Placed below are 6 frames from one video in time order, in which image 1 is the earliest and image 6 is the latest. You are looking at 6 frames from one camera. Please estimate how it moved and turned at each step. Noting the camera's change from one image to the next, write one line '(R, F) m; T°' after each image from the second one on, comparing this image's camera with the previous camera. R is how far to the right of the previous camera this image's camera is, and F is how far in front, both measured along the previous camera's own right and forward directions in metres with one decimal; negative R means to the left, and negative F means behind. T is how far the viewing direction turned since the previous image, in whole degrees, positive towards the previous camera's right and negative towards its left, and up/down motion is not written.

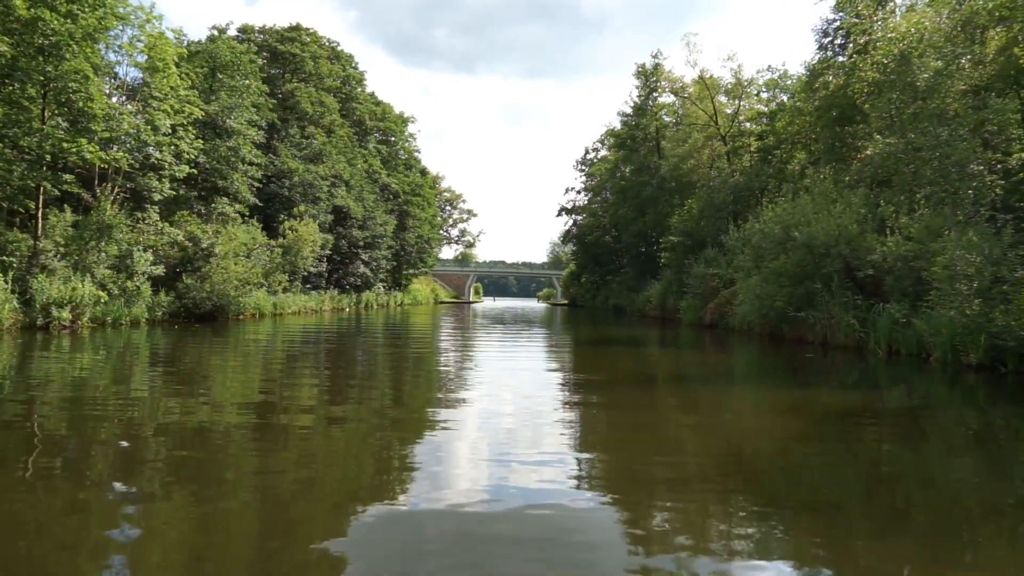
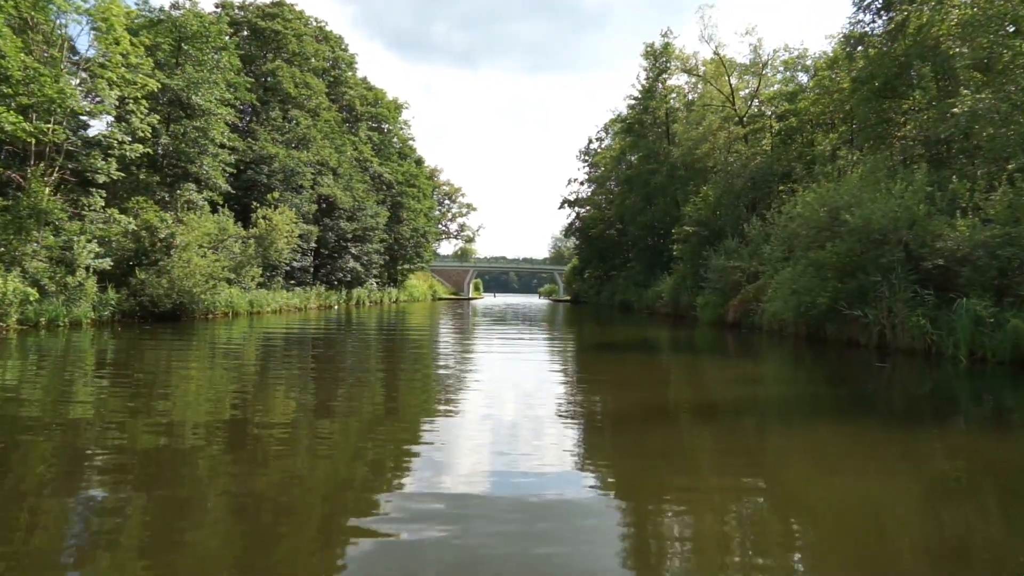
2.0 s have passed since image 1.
(0.0, +1.9) m; 0°
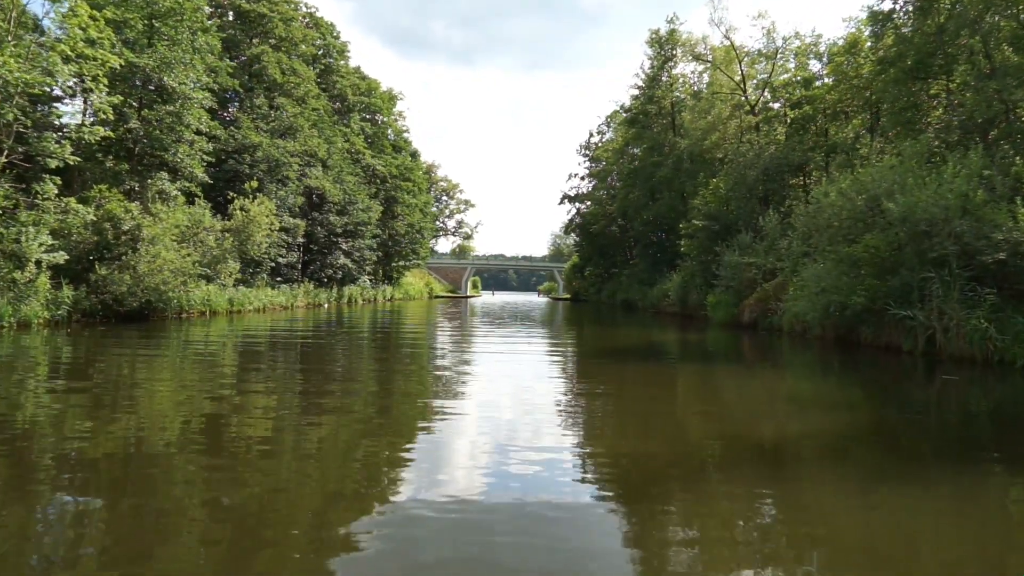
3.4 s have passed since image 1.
(0.0, +1.2) m; 0°
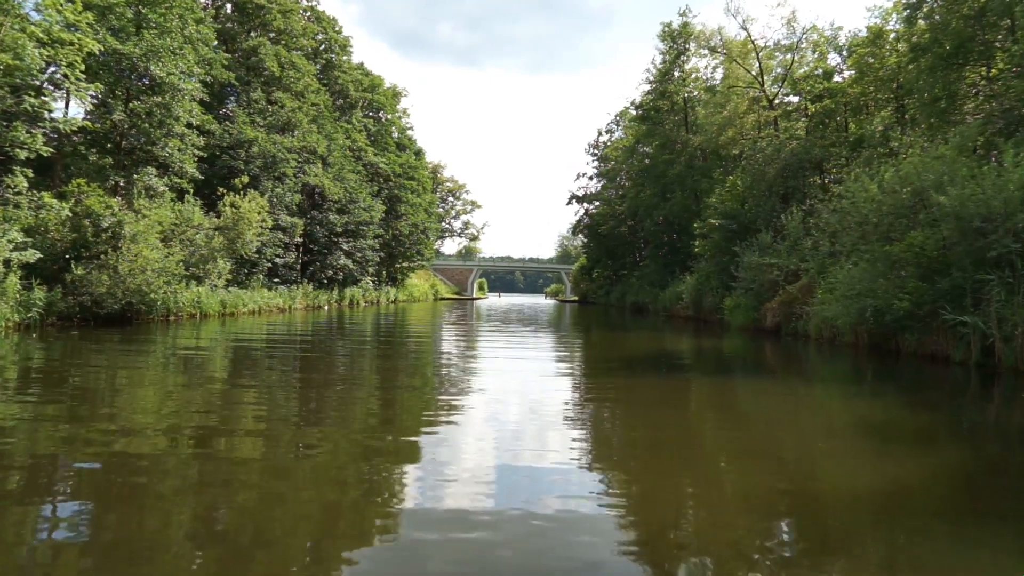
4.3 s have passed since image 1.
(0.0, +0.9) m; -1°
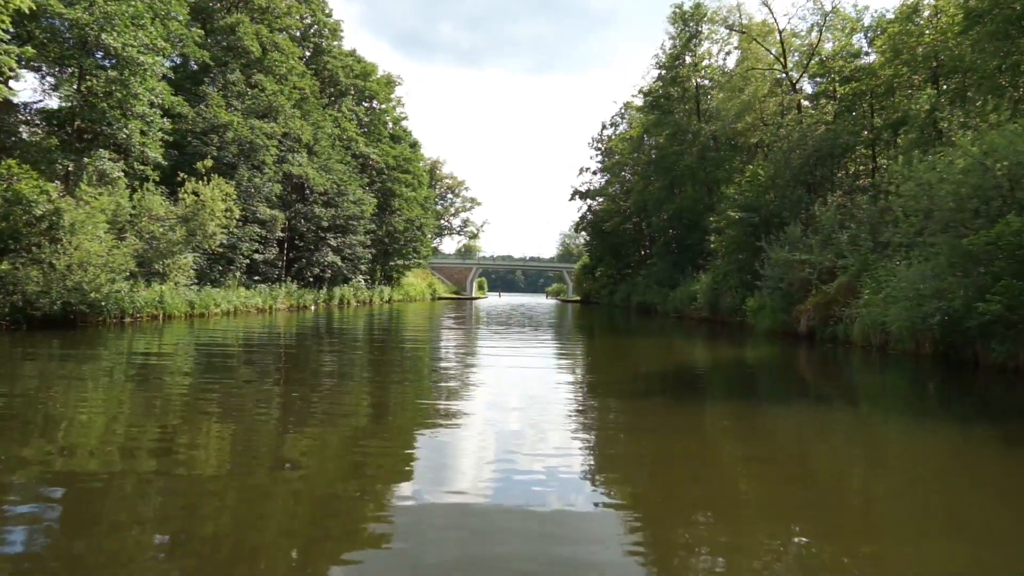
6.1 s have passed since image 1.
(0.0, +1.7) m; 0°
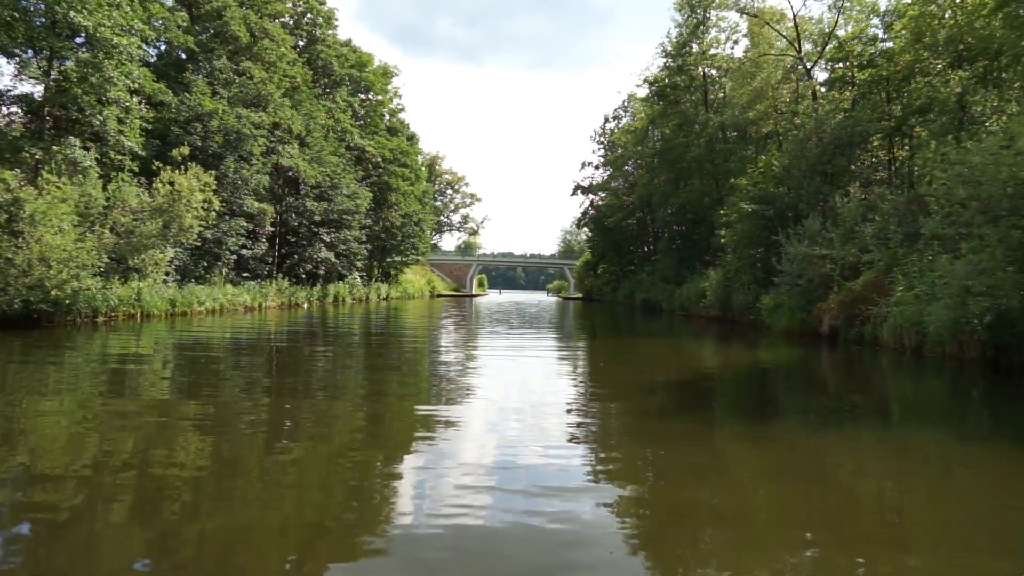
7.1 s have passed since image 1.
(0.0, +0.9) m; 0°
